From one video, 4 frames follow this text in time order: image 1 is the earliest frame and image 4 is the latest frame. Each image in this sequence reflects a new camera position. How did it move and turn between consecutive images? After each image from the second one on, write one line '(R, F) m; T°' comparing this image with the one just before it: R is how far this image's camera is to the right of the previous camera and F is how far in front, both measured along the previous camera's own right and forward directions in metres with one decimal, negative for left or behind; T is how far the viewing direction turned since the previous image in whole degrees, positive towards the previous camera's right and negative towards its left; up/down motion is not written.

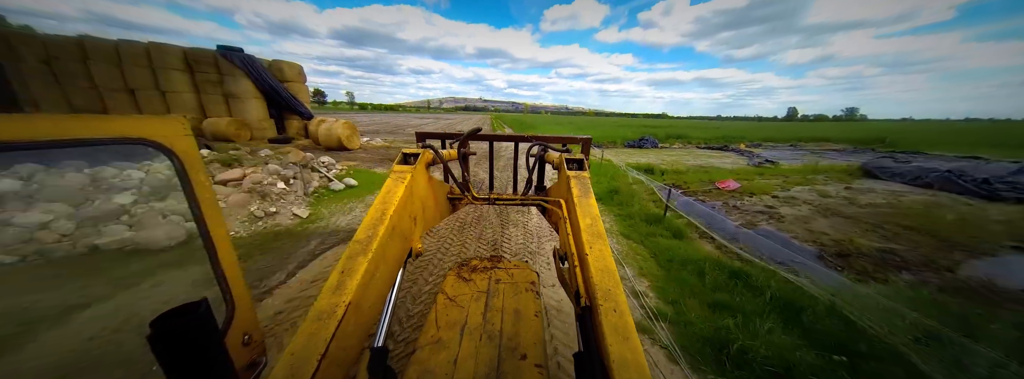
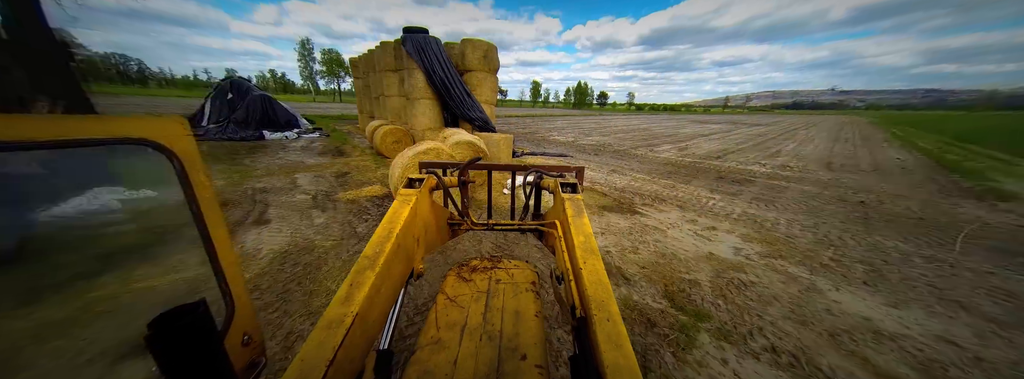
(-1.1, +1.9) m; -56°
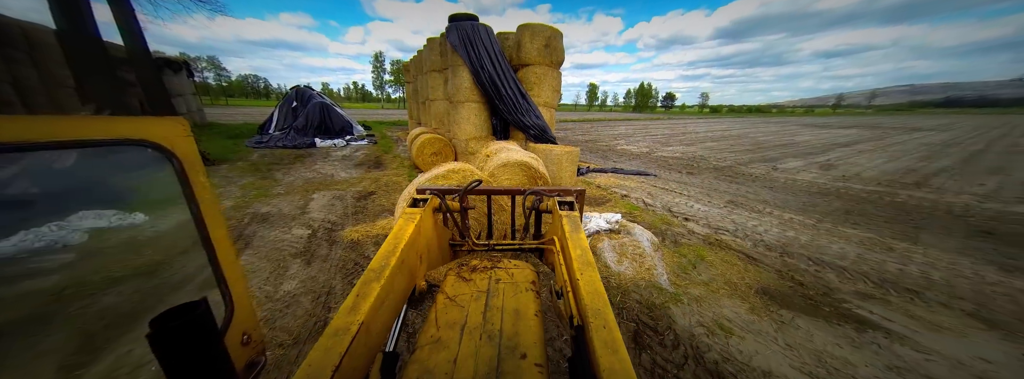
(-0.1, +0.7) m; -12°
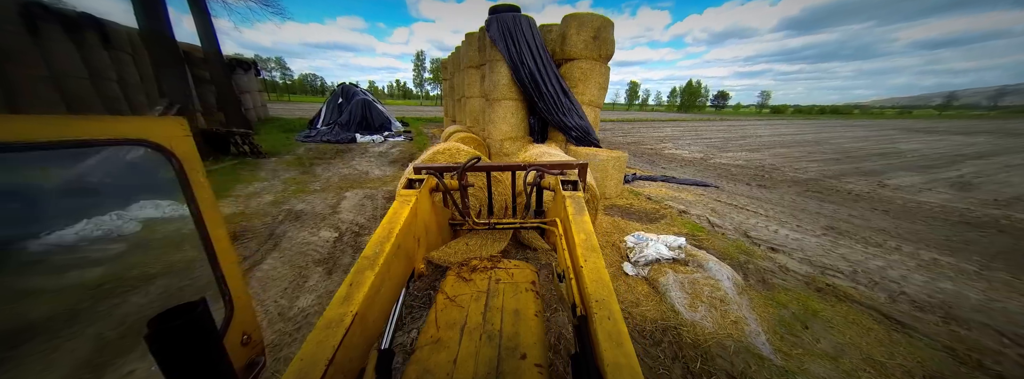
(-0.1, +0.2) m; -7°
